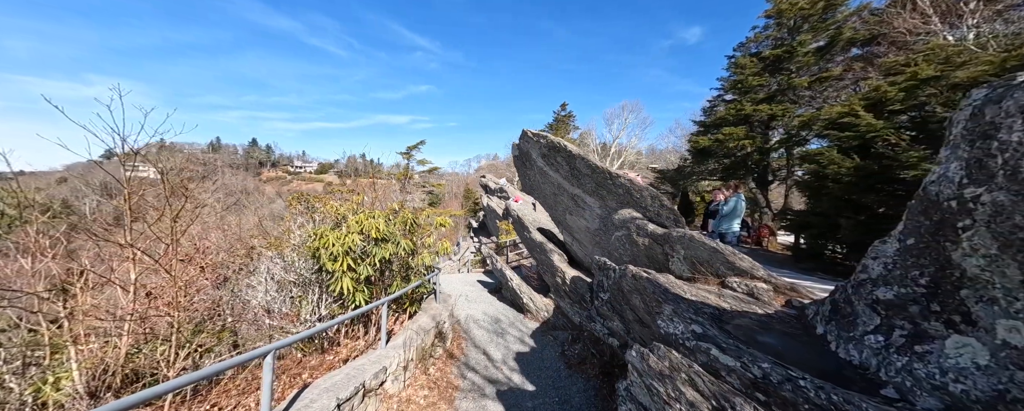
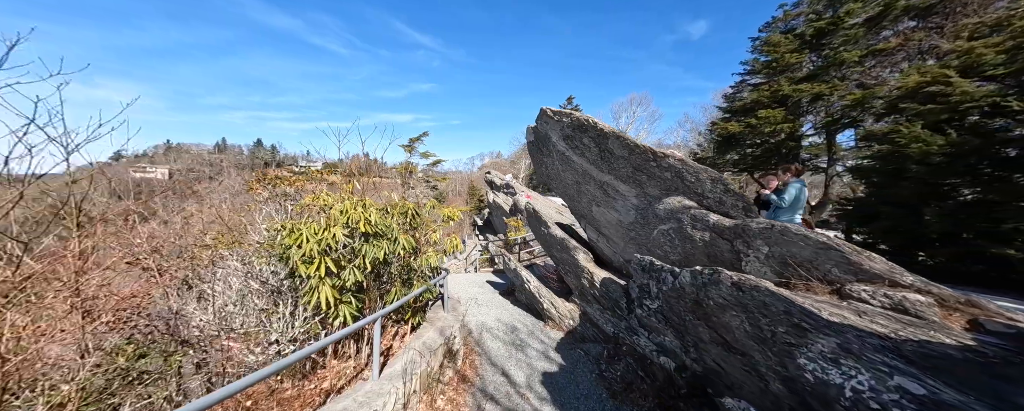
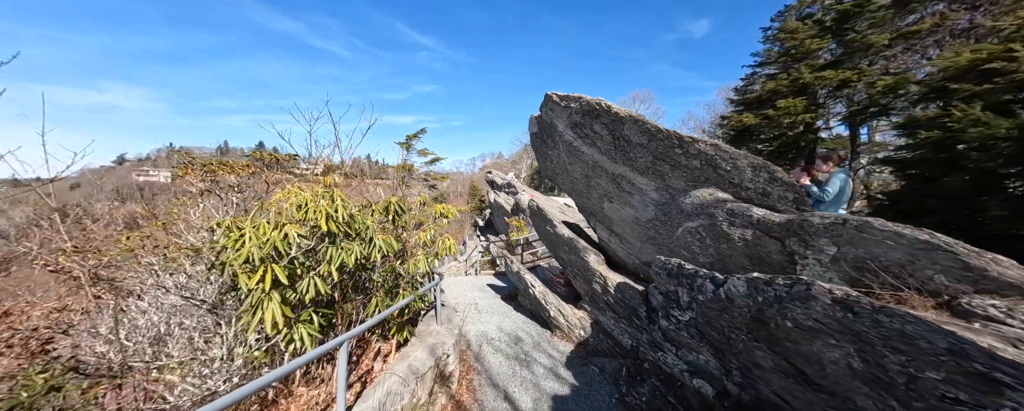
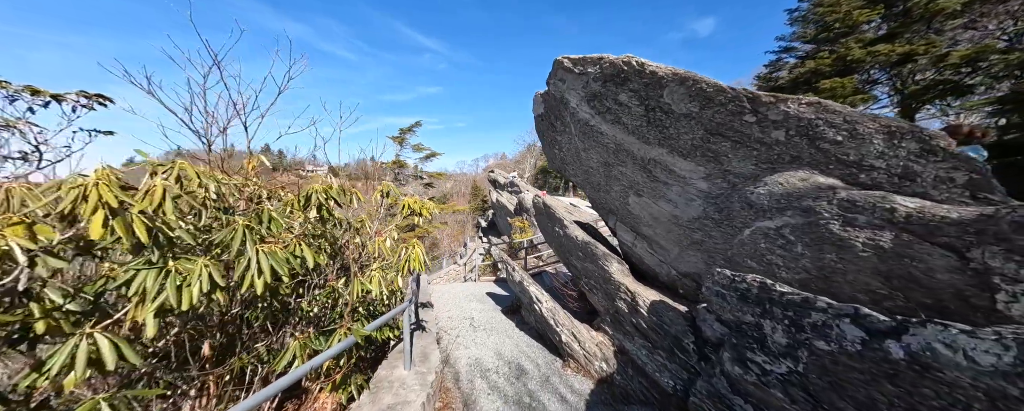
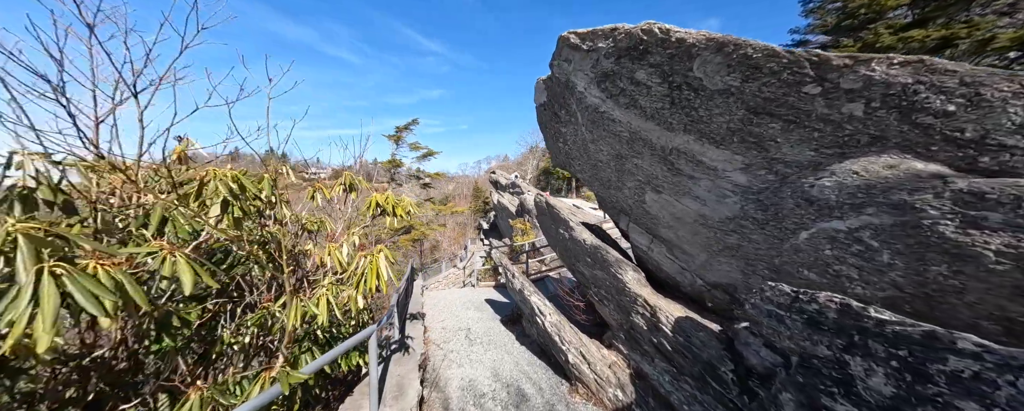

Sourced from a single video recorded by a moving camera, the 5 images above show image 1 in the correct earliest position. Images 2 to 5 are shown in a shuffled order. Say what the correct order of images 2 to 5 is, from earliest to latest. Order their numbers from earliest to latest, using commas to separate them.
2, 3, 4, 5
